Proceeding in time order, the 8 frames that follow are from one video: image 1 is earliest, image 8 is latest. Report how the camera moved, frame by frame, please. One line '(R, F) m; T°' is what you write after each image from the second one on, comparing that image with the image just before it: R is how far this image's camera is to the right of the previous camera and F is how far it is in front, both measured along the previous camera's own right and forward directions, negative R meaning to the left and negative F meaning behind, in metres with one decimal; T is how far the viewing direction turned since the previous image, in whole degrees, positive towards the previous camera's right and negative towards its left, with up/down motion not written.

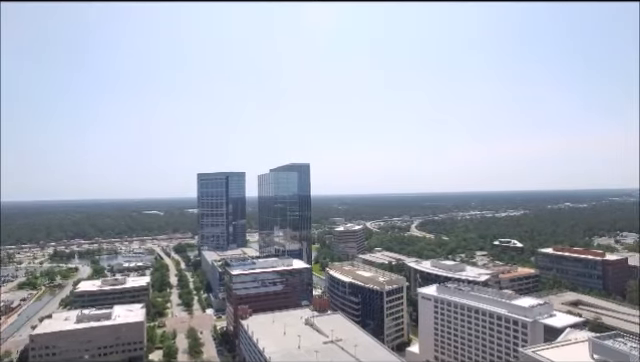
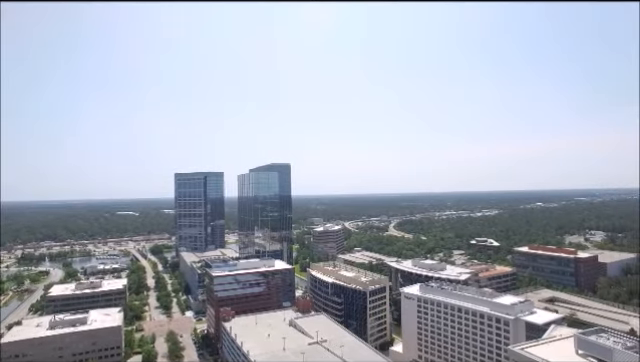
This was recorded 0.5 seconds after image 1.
(-1.0, +0.1) m; +3°
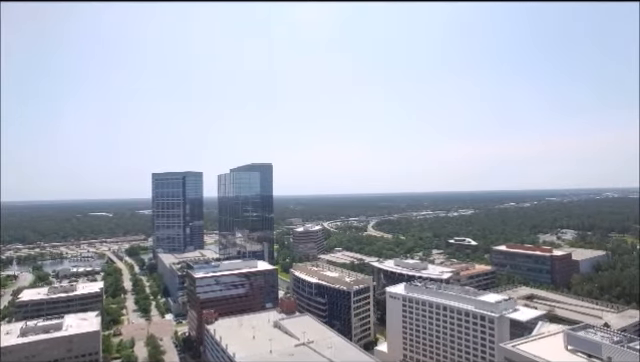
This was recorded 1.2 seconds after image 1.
(-1.2, +0.1) m; +3°
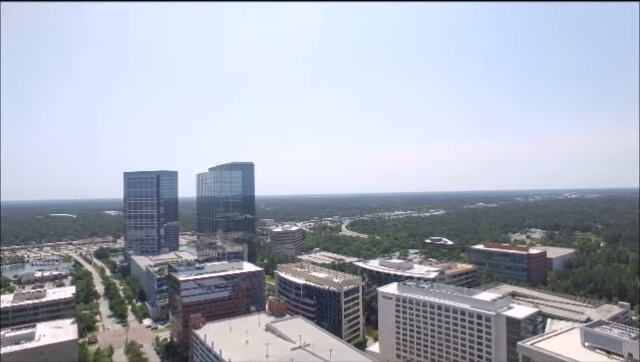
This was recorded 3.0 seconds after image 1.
(-3.5, +0.7) m; +6°
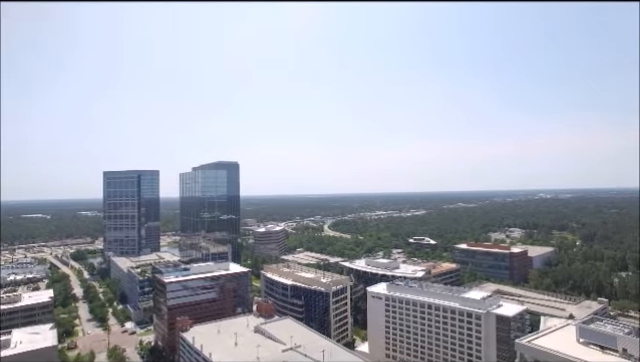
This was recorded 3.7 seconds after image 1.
(-1.4, +0.3) m; +3°
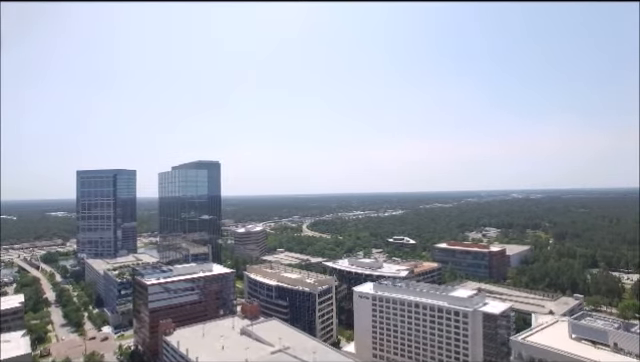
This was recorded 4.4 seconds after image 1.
(-1.5, +0.3) m; +4°
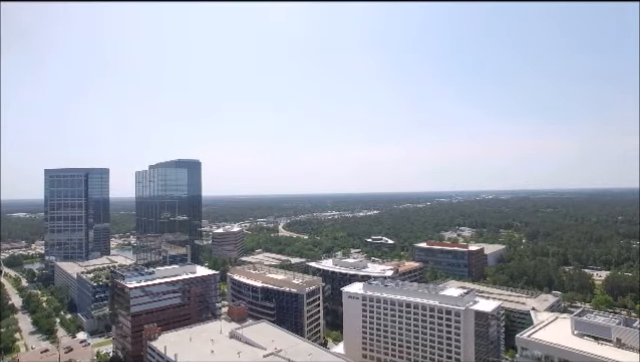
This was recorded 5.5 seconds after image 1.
(-2.5, +0.6) m; +5°
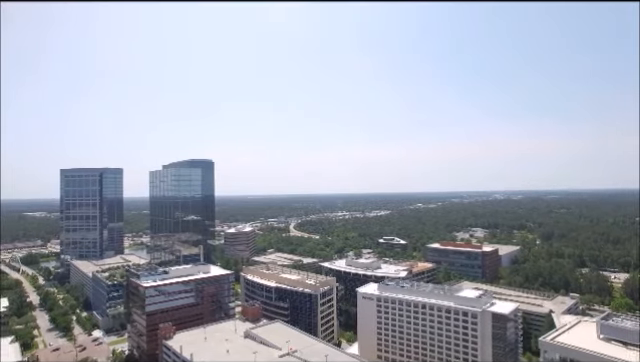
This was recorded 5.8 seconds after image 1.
(-0.6, +0.2) m; -1°
